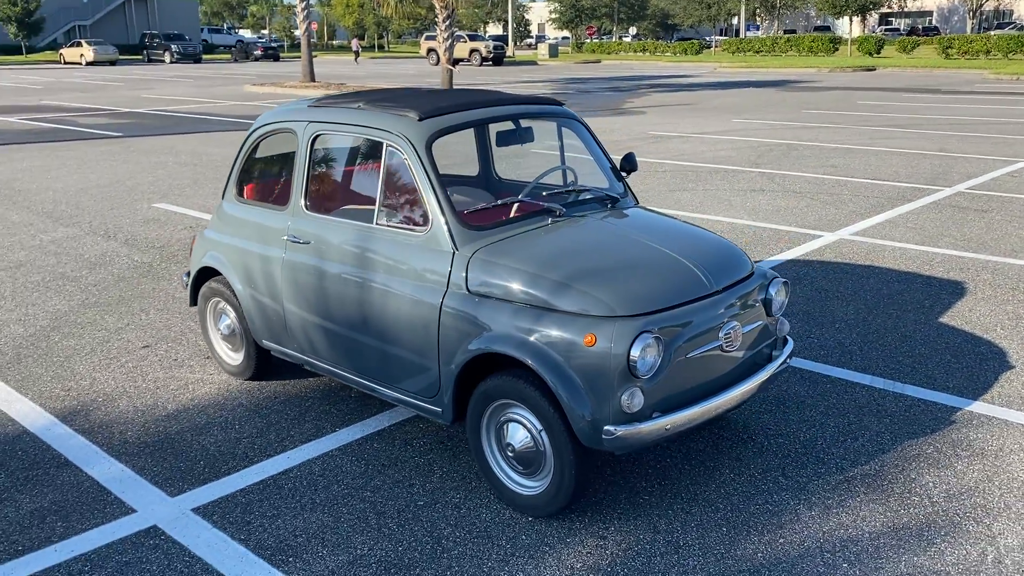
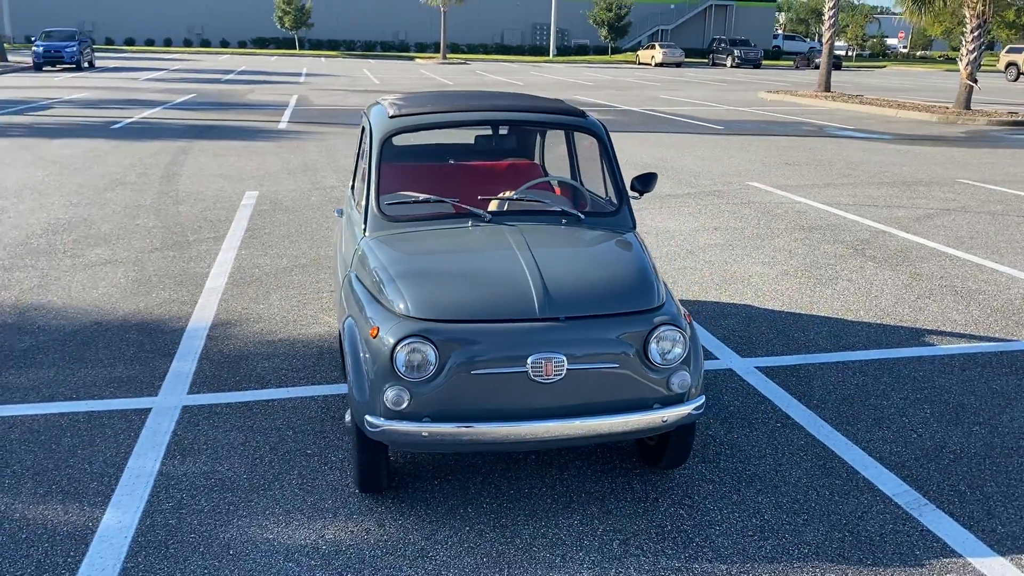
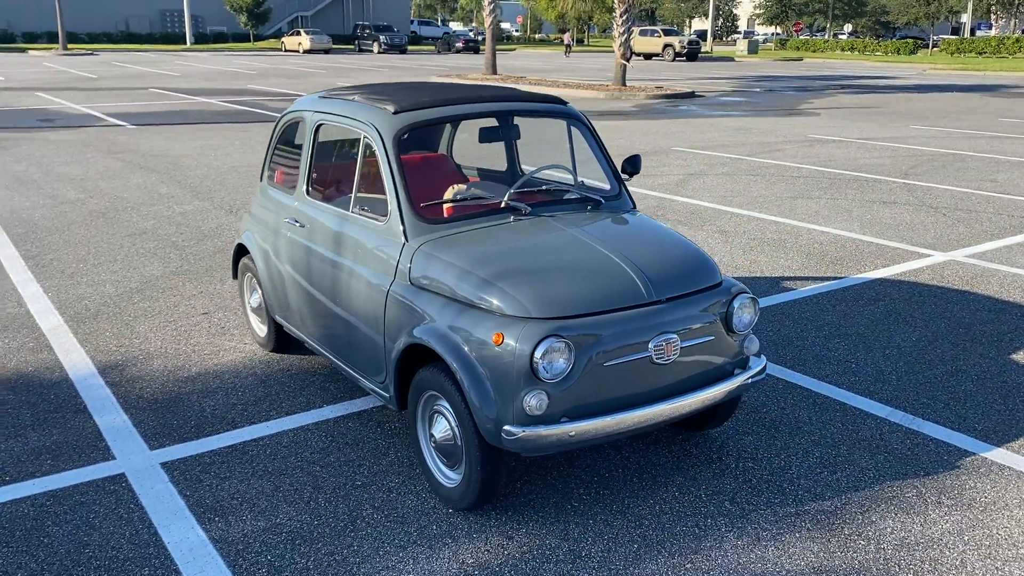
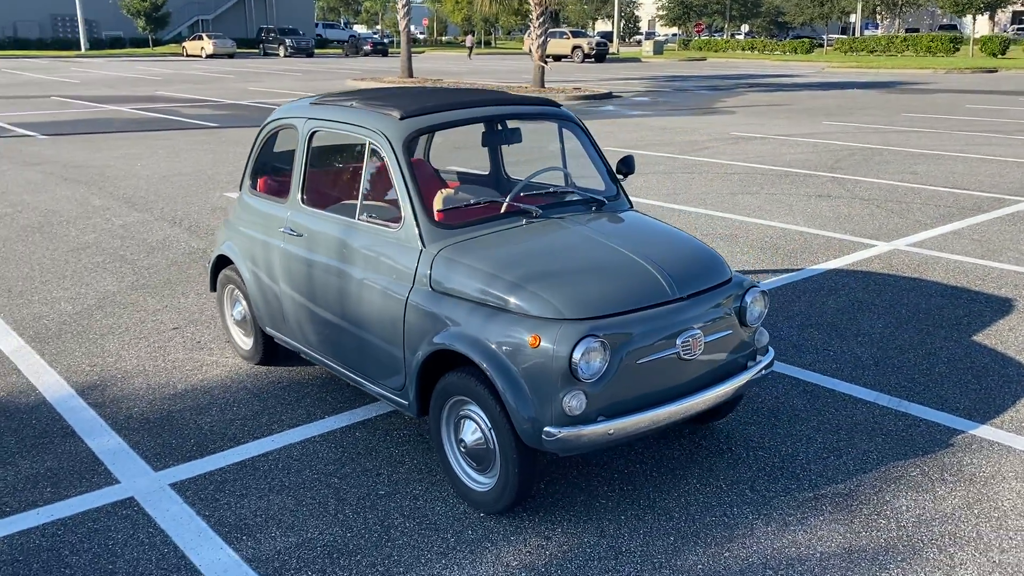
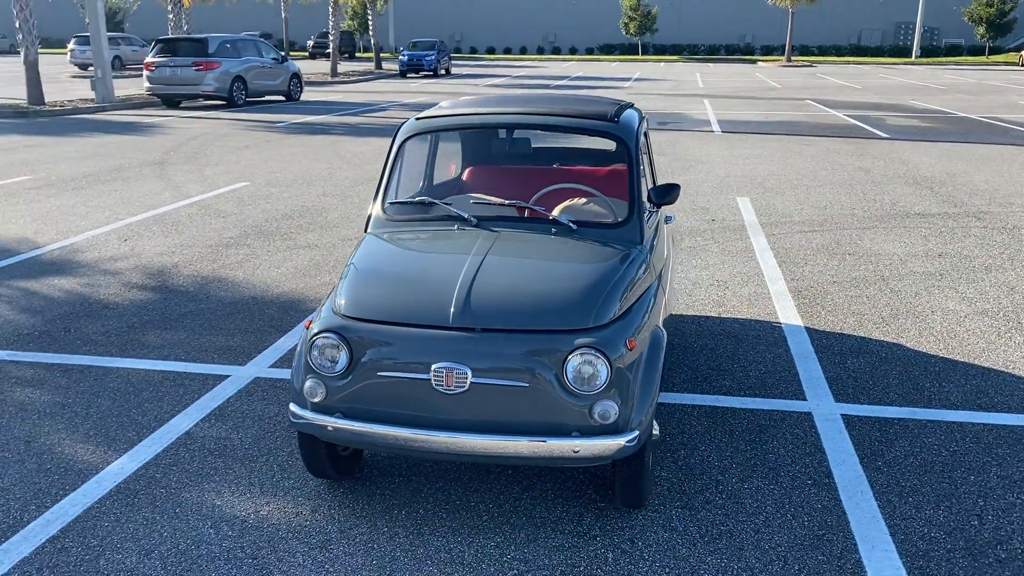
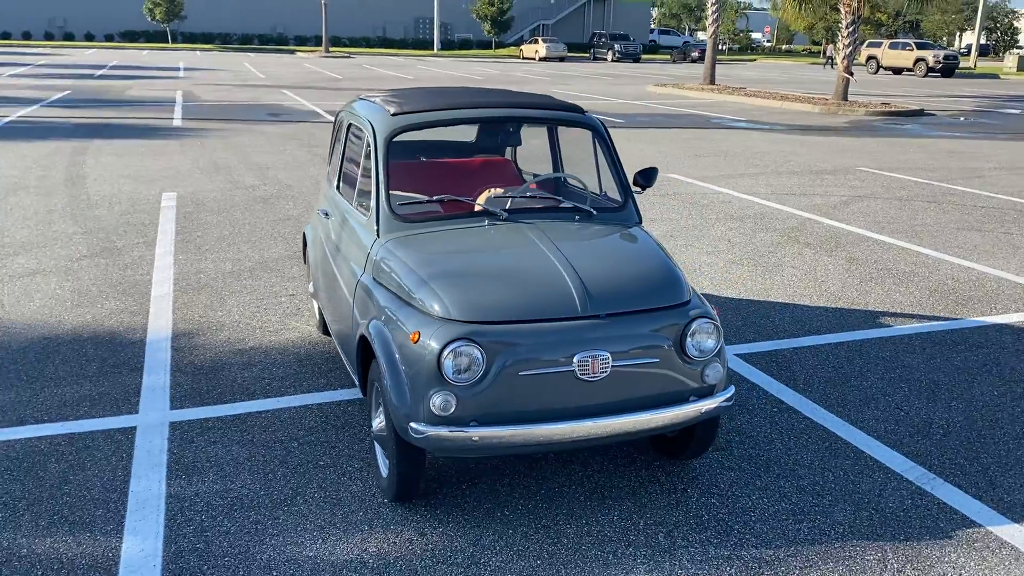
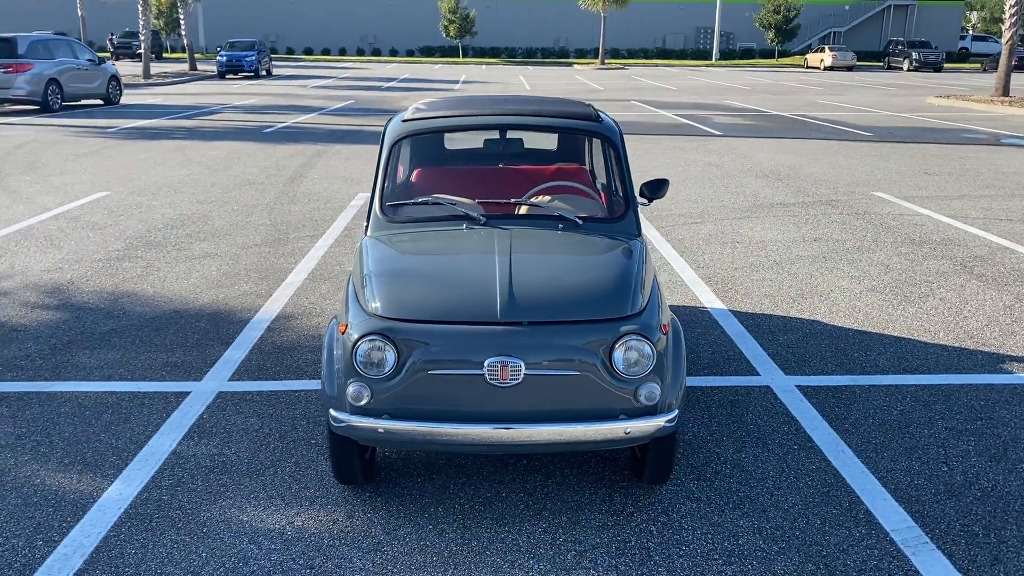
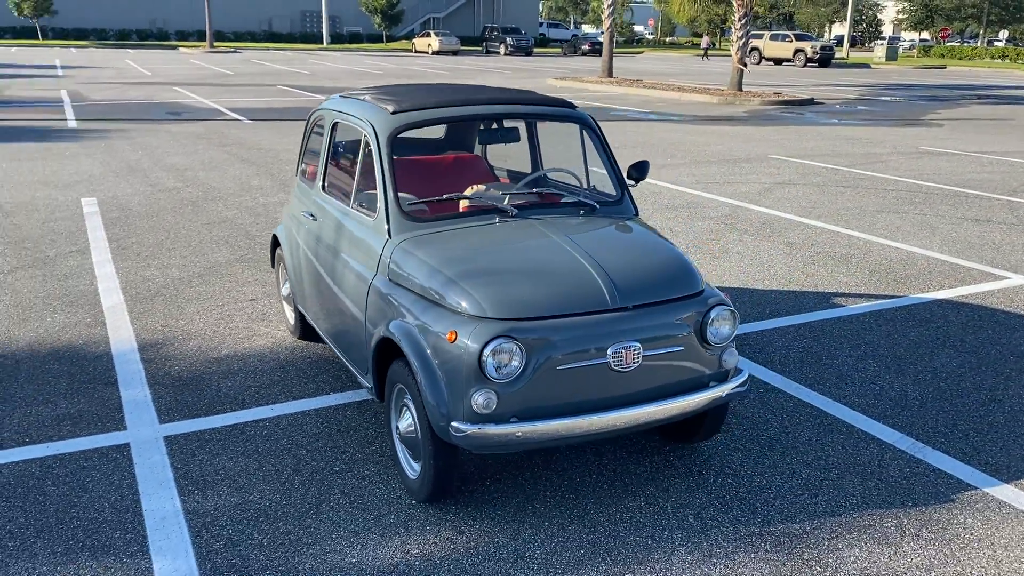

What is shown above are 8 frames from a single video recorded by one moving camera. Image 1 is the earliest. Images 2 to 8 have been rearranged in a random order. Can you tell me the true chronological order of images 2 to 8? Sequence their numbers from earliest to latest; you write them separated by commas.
4, 3, 8, 6, 2, 7, 5
